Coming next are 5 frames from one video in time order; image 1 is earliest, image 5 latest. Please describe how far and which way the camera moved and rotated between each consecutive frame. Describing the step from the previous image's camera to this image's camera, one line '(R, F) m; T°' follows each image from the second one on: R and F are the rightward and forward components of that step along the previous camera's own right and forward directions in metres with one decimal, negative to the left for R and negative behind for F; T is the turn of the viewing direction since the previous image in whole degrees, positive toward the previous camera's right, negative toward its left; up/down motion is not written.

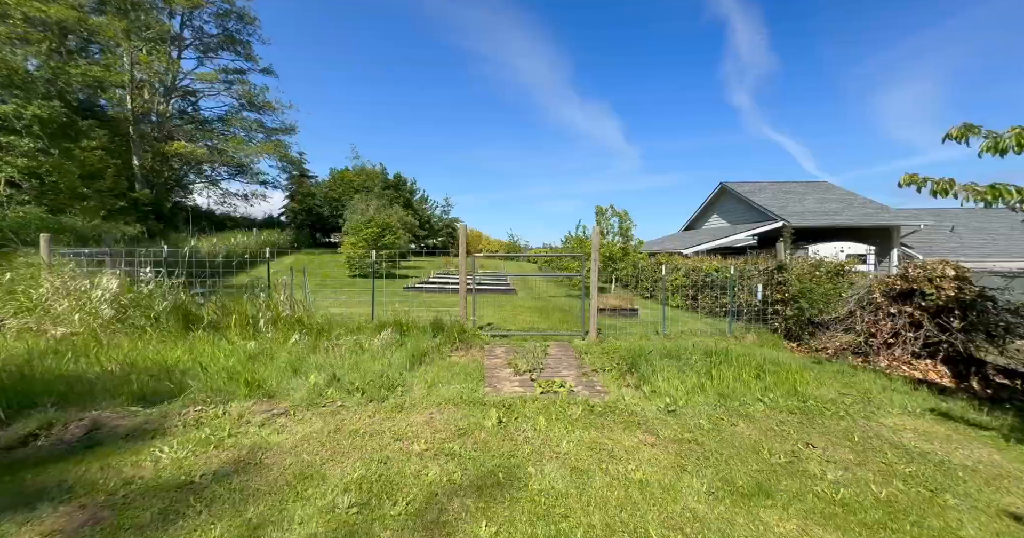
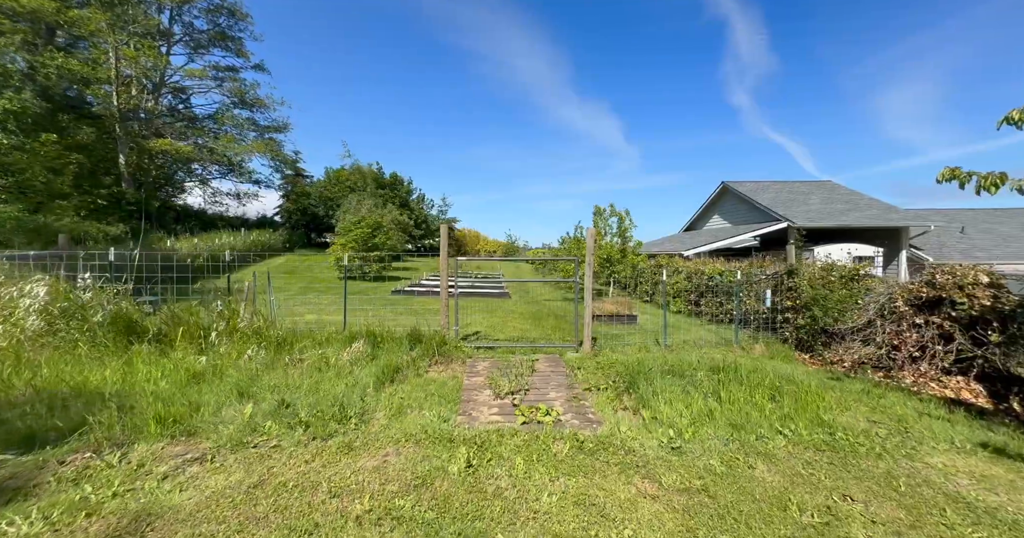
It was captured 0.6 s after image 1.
(+0.2, +0.6) m; 0°
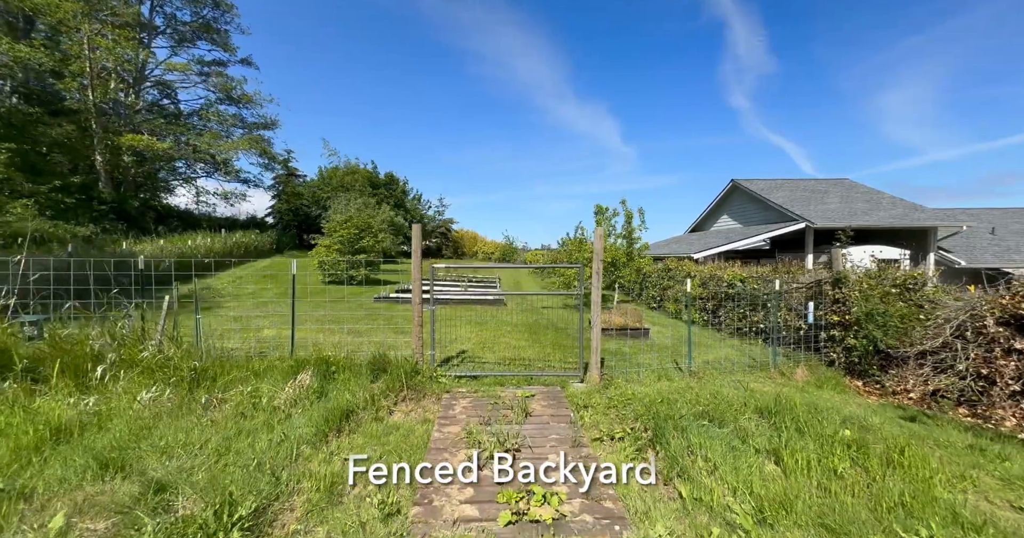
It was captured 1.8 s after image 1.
(+0.1, +1.2) m; 0°
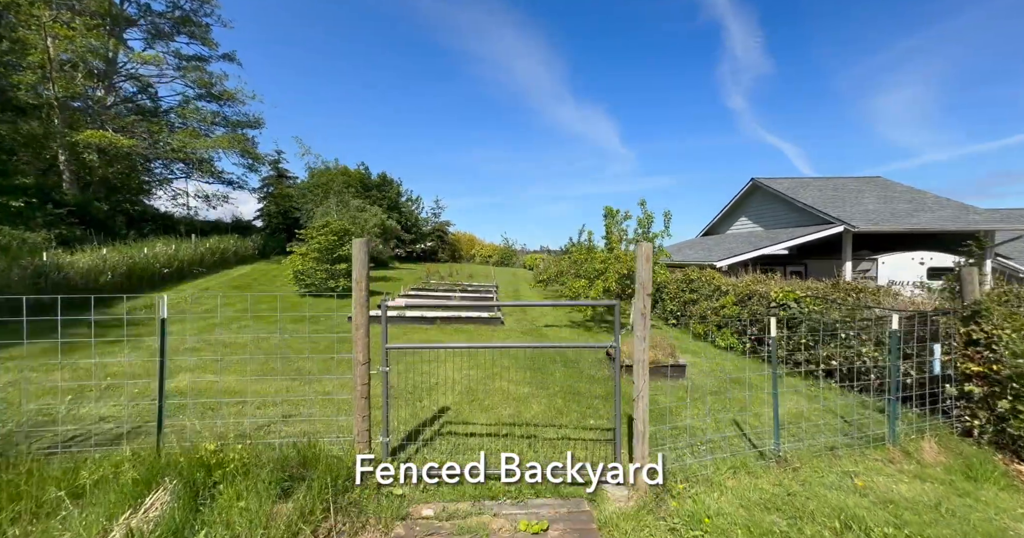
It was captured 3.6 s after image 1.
(0.0, +1.8) m; 0°
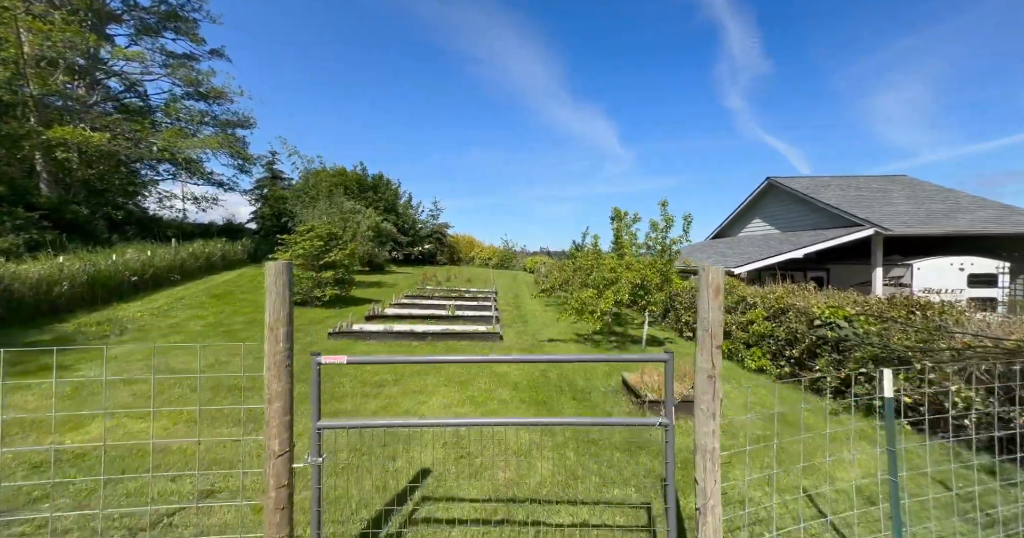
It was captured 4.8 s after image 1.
(0.0, +1.1) m; 0°
